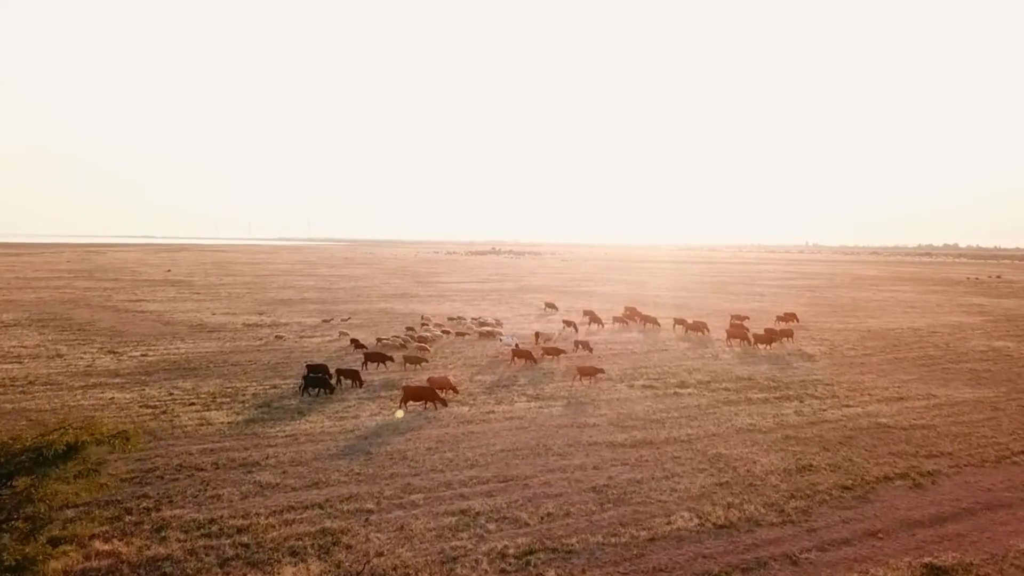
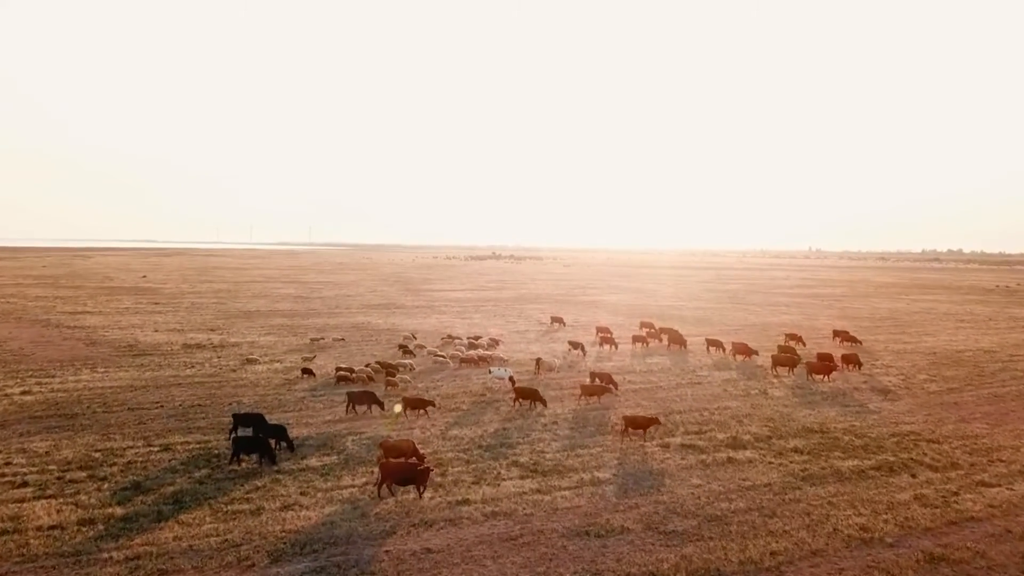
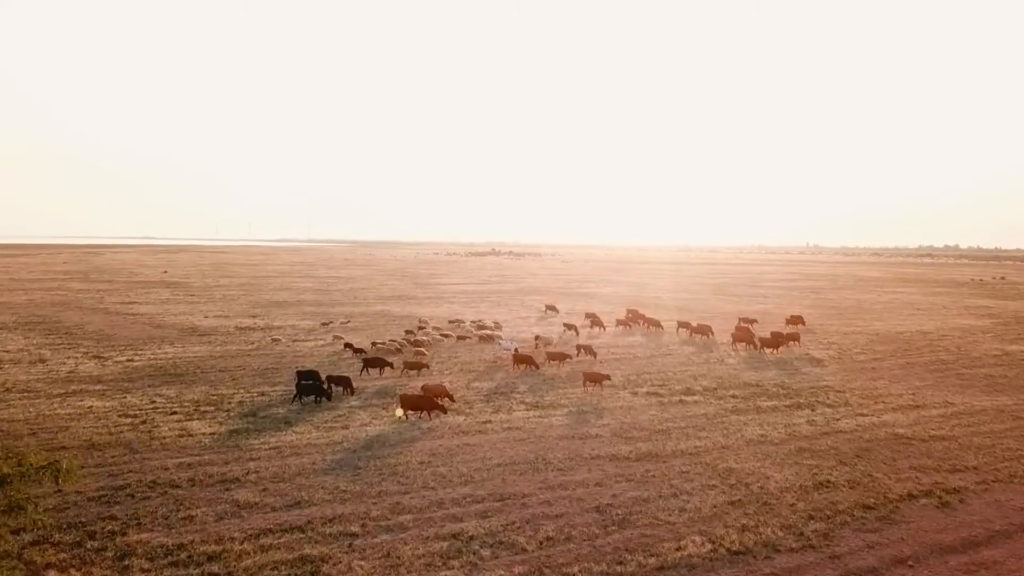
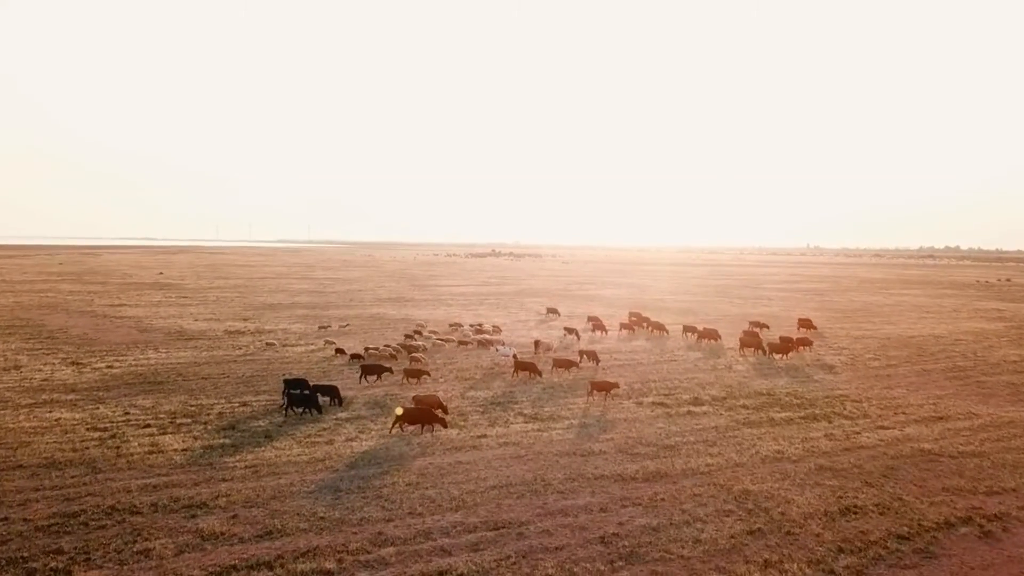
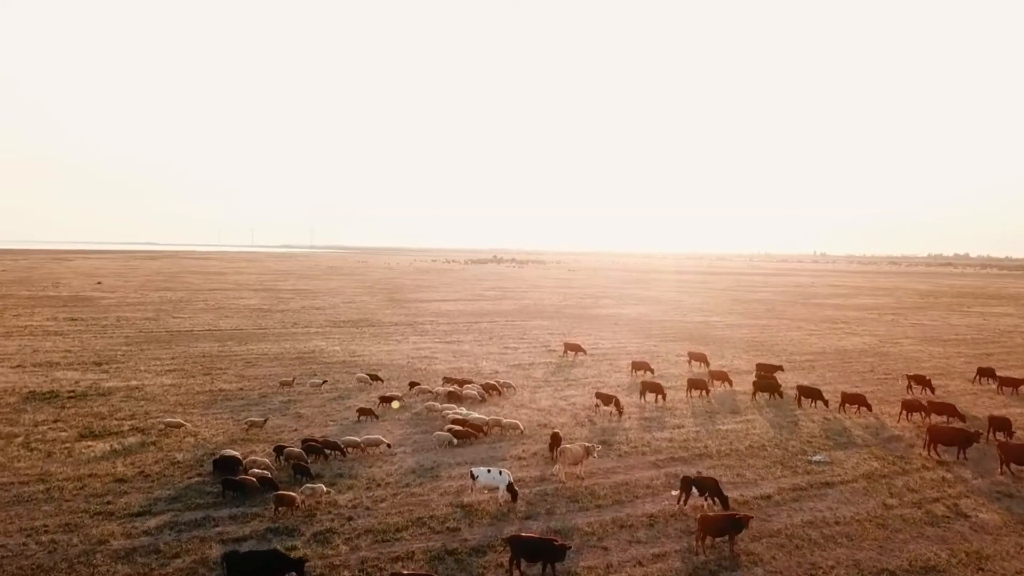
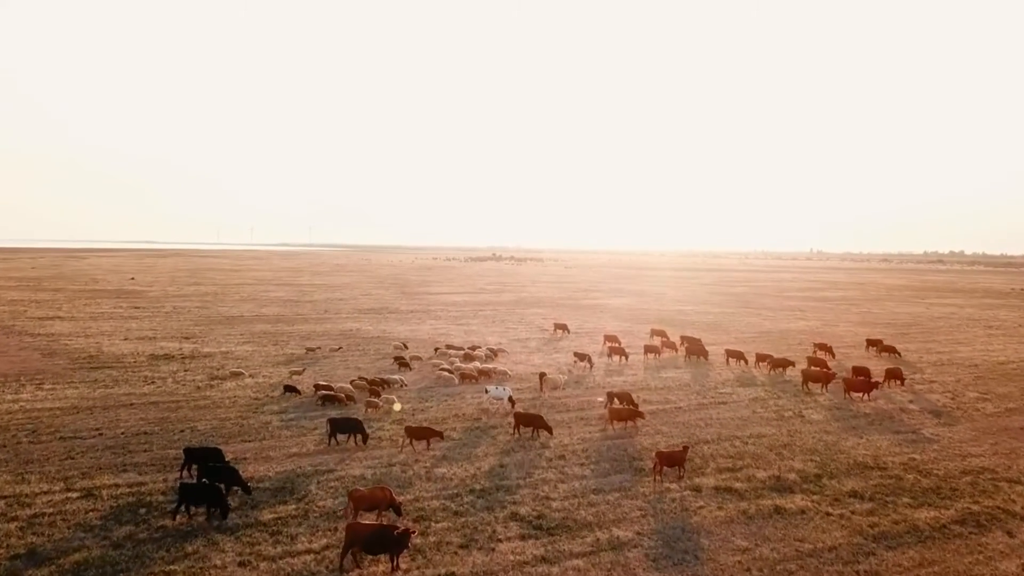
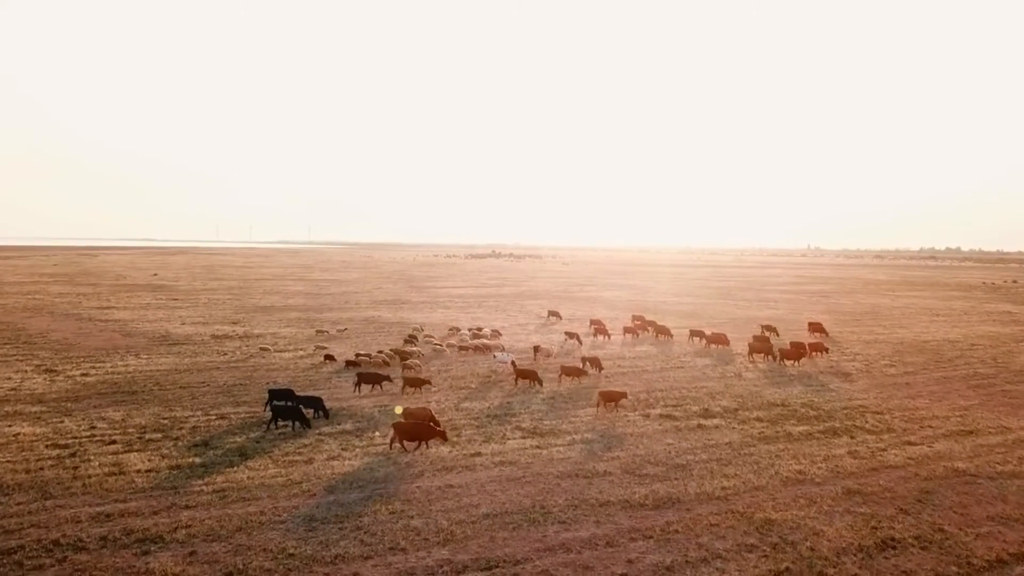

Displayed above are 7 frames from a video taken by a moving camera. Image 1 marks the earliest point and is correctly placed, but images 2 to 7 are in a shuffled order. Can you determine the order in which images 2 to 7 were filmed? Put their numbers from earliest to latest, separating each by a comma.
3, 4, 7, 2, 6, 5
